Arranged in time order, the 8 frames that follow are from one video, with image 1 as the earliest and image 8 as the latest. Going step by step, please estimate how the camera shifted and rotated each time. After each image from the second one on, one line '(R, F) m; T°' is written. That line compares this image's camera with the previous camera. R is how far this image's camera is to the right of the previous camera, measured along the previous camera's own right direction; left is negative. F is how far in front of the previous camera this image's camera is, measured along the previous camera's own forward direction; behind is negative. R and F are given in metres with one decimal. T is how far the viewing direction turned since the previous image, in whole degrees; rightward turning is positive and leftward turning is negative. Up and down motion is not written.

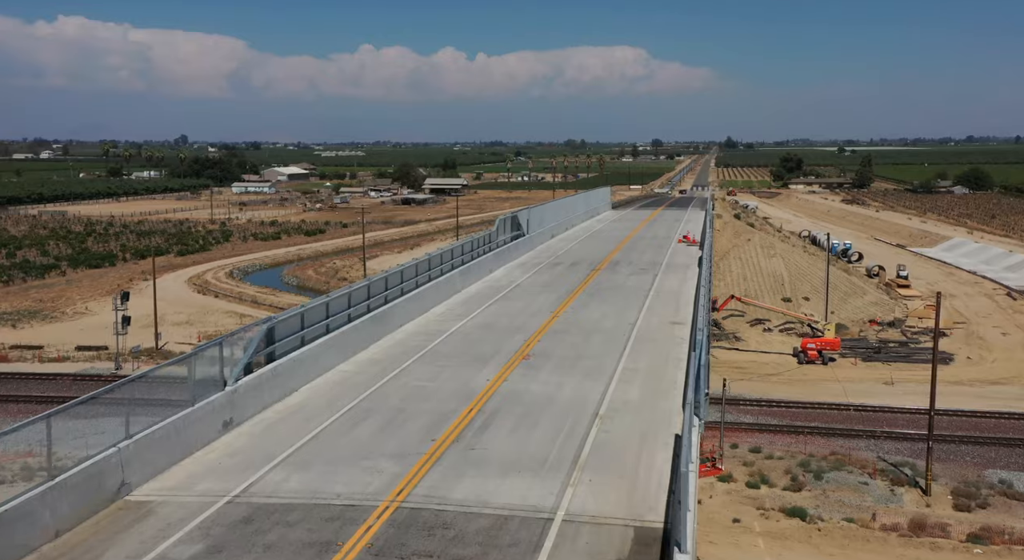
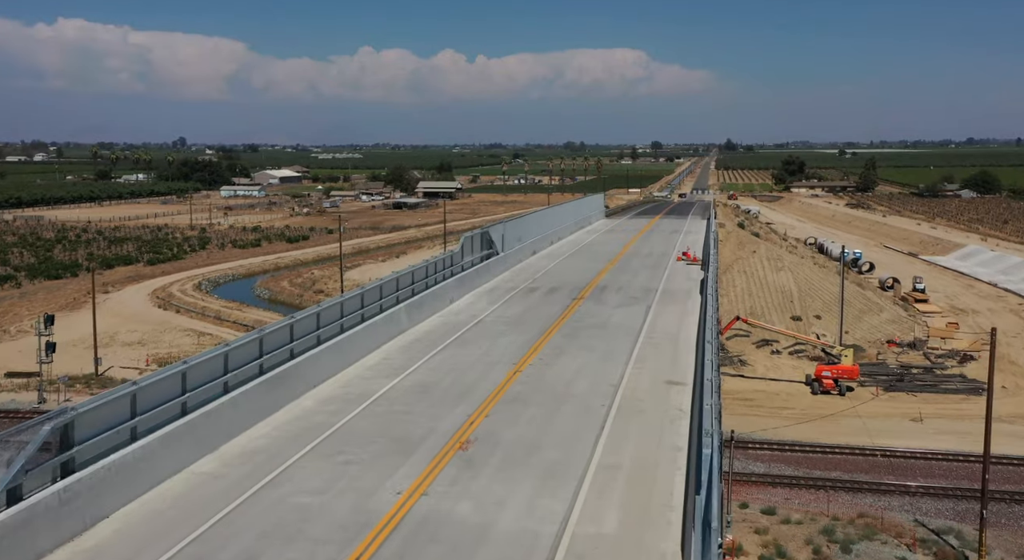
(+0.8, +4.3) m; 0°
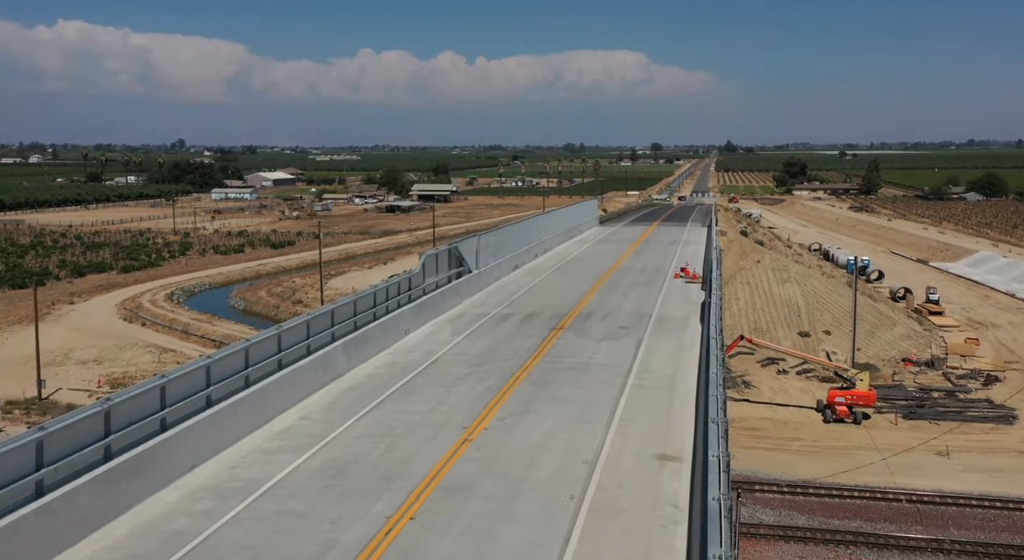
(+0.7, +3.2) m; 0°
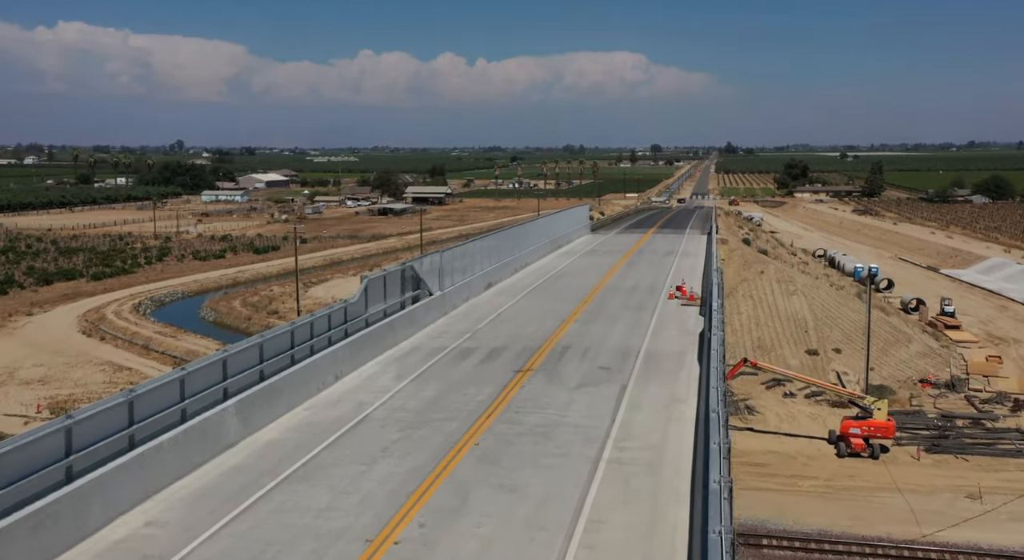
(+0.8, +3.3) m; 0°
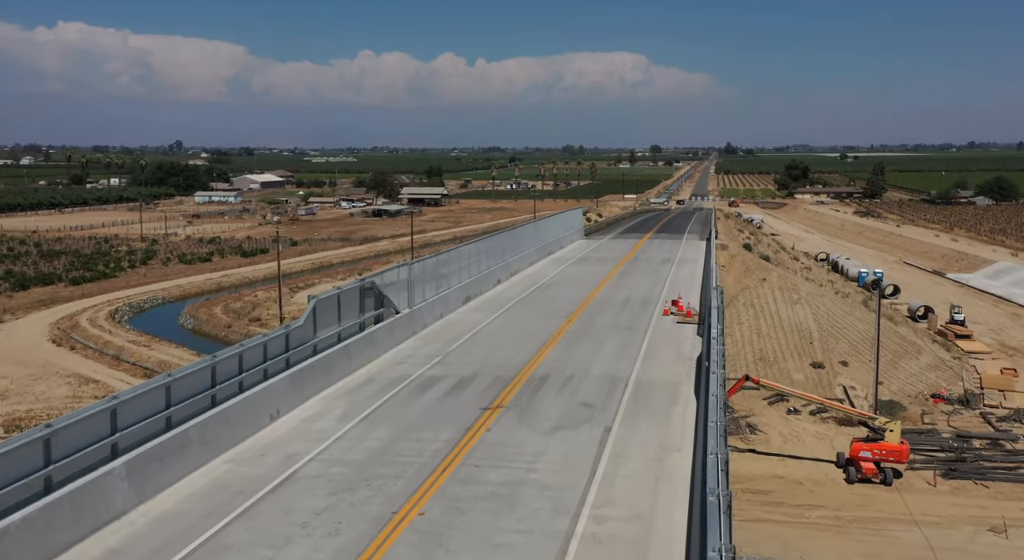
(+0.5, +2.1) m; 0°
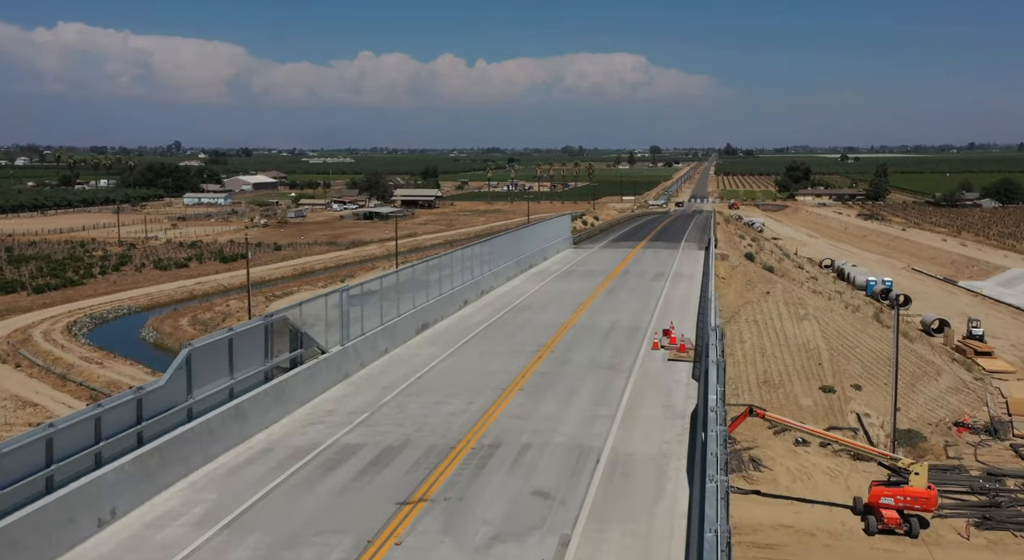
(+0.8, +3.4) m; 0°
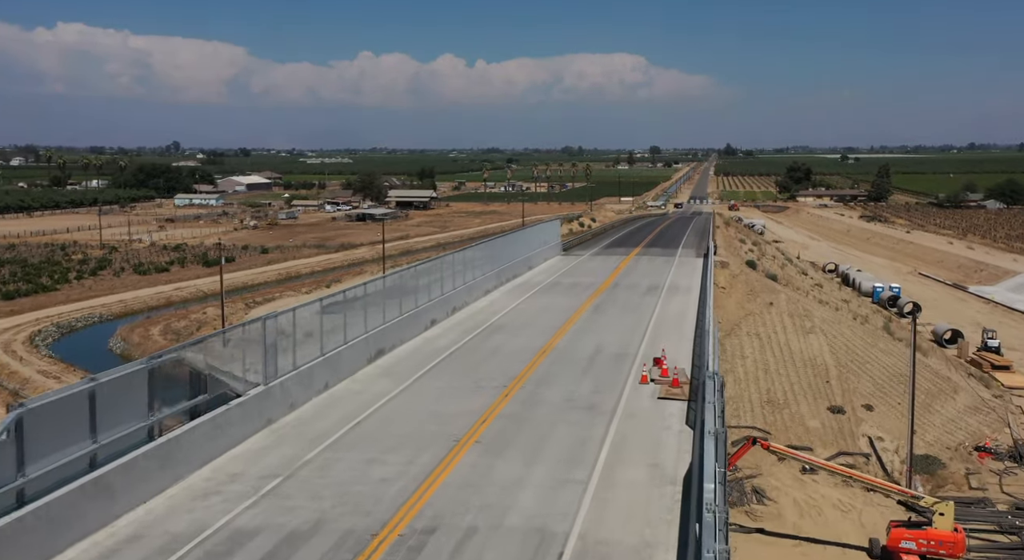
(+0.6, +2.6) m; 0°
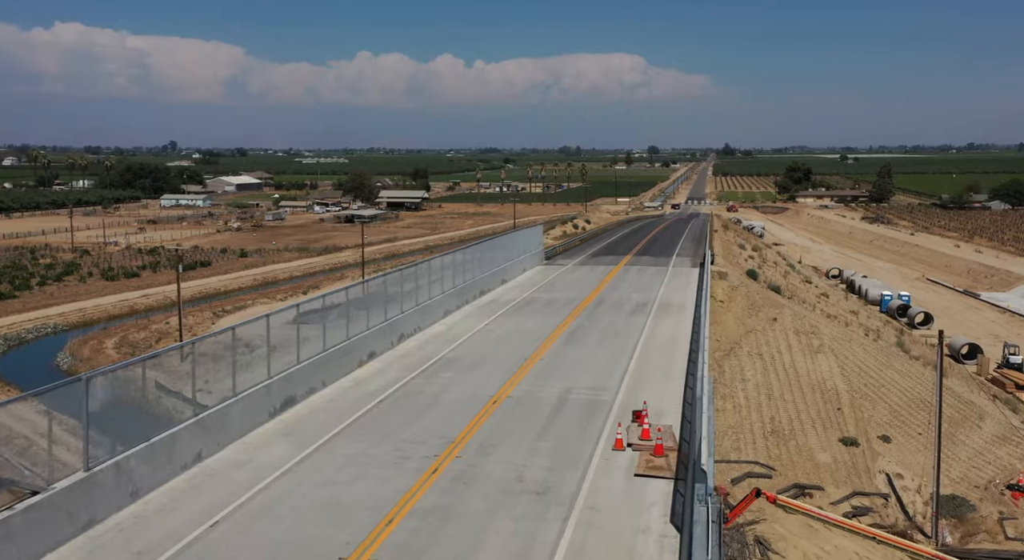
(+0.8, +3.5) m; 0°
